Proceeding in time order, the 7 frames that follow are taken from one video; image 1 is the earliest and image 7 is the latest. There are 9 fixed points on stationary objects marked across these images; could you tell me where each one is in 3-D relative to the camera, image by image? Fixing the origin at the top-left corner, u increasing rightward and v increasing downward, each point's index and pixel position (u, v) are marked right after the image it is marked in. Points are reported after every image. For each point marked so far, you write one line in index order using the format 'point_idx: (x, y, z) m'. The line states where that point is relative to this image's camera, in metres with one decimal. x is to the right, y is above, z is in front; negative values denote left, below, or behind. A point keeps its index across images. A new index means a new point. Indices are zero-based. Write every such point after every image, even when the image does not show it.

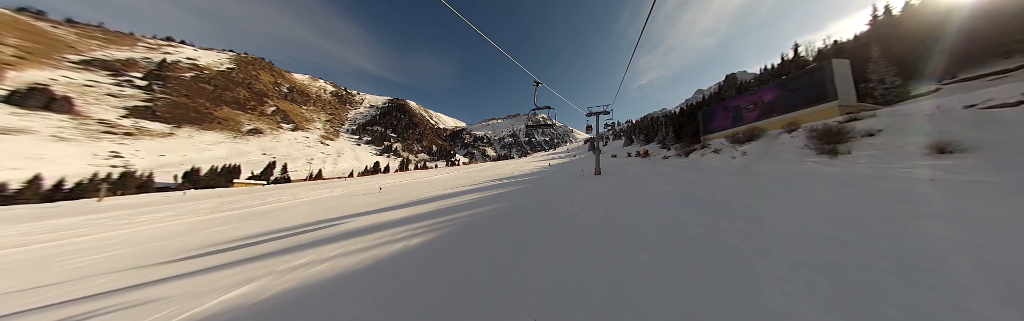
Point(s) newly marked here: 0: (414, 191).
0: (-5.6, -1.8, +9.1) m
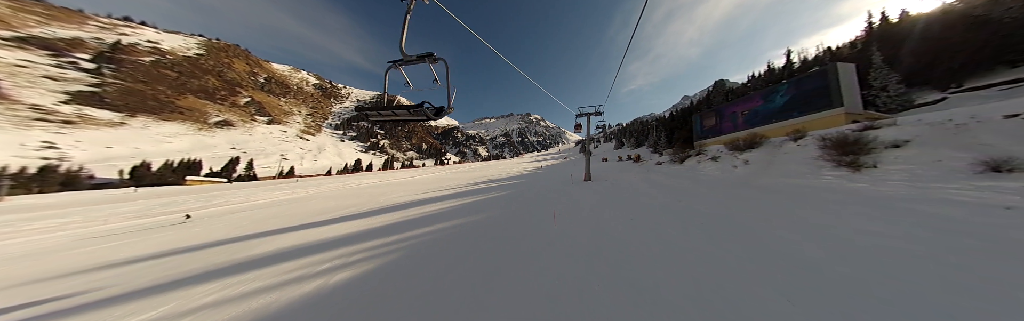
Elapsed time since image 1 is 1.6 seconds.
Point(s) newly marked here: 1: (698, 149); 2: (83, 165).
0: (-6.4, -1.8, +8.1) m
1: (+16.7, +0.9, +13.5) m
2: (-51.3, -0.4, +19.8) m
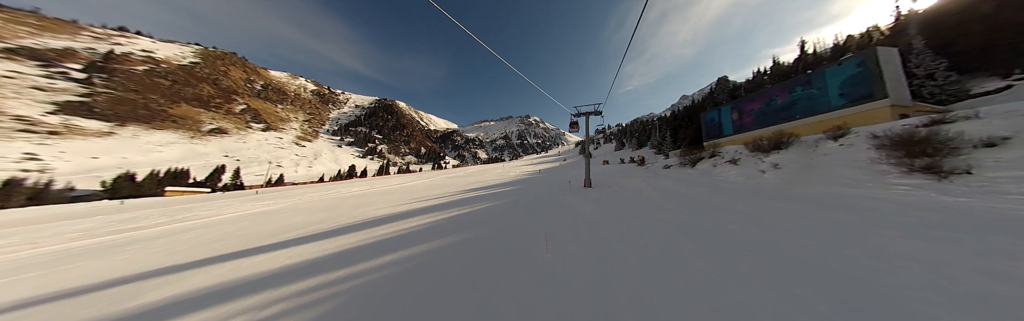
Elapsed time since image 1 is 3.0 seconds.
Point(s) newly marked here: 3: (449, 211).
0: (-6.7, -2.1, +7.3) m
1: (+16.4, +0.9, +12.7) m
2: (-51.6, -1.7, +19.0) m
3: (-2.4, -1.9, +6.2) m
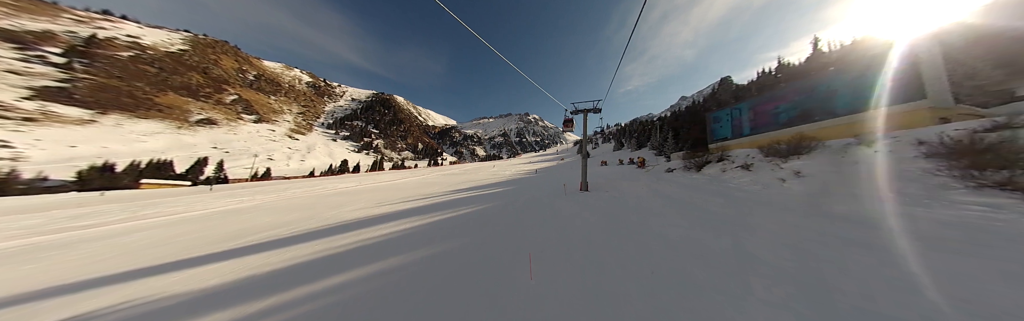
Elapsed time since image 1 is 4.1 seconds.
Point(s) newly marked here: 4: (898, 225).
0: (-7.1, -2.0, +6.7) m
1: (+16.0, +0.6, +12.3) m
2: (-52.1, -0.4, +18.1) m
3: (-2.8, -1.9, +5.6) m
4: (+7.4, -1.2, +3.3) m
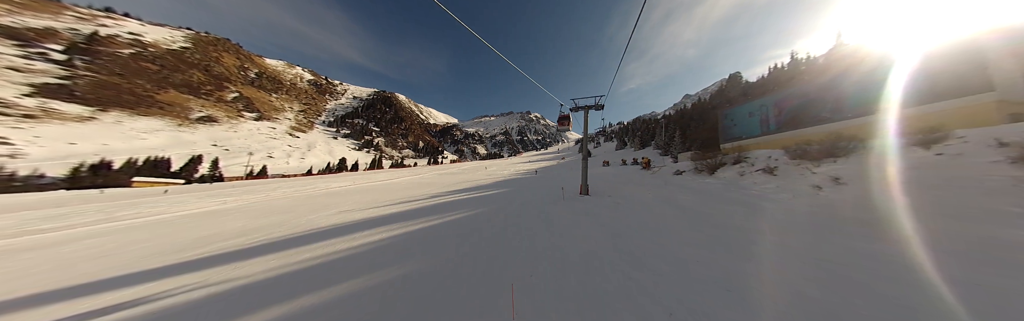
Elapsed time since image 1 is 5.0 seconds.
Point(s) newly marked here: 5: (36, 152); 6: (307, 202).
0: (-7.4, -1.9, +6.3) m
1: (+15.8, +0.6, +11.7) m
2: (-52.2, -0.1, +18.0) m
3: (-3.0, -1.9, +5.2) m
4: (+7.2, -1.3, +2.7) m
5: (-54.9, +0.9, +19.0) m
6: (-10.2, -2.0, +8.1) m
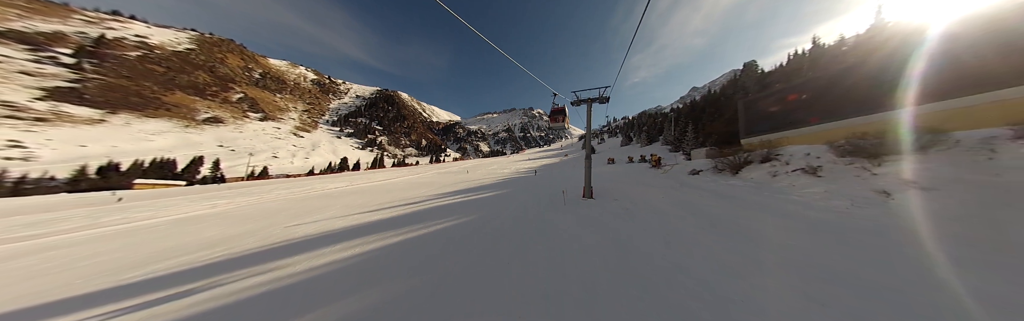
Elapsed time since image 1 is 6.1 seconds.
0: (-7.5, -2.0, +6.0) m
1: (+15.8, +0.8, +10.9) m
2: (-52.1, -0.4, +18.4) m
3: (-3.1, -1.9, +4.7) m
4: (+7.0, -1.3, +2.1) m
5: (-54.8, +0.7, +19.4) m
6: (-10.2, -2.1, +7.8) m
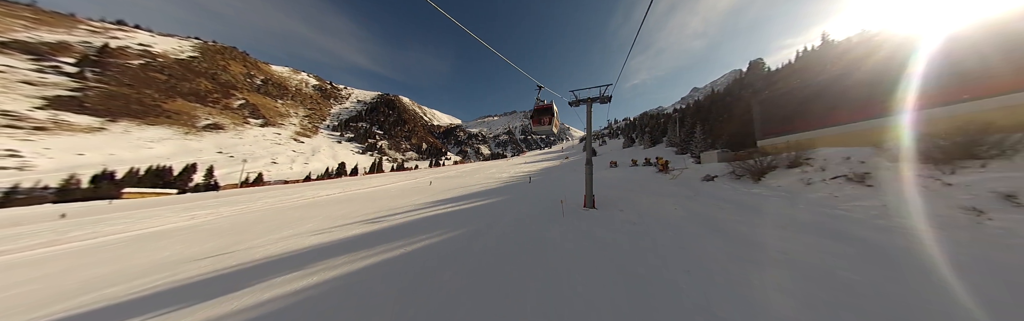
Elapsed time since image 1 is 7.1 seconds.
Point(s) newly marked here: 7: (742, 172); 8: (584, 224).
0: (-7.6, -2.3, +5.5) m
1: (+15.6, +0.8, +10.3) m
2: (-52.2, -1.4, +18.2) m
3: (-3.3, -2.2, +4.2) m
4: (+6.8, -1.4, +1.6) m
5: (-54.9, -0.4, +19.2) m
6: (-10.4, -2.5, +7.4) m
7: (+12.2, -0.3, +9.8) m
8: (+2.1, -1.9, +5.3) m
